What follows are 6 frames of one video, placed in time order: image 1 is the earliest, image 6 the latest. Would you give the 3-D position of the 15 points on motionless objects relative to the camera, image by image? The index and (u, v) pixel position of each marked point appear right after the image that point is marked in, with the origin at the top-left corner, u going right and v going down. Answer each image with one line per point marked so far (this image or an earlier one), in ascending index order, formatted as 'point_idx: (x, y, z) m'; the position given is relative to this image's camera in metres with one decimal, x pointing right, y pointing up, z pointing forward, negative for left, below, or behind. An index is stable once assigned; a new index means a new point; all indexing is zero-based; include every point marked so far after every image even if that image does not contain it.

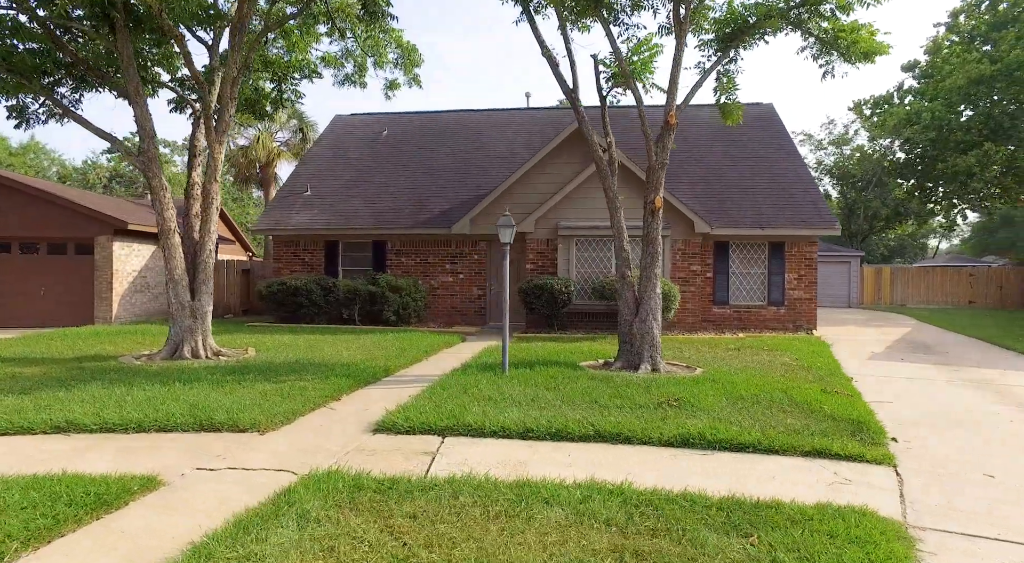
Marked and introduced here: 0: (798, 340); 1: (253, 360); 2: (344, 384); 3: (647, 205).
0: (+5.7, -1.1, +12.7) m
1: (-3.6, -1.1, +9.0) m
2: (-2.0, -1.2, +7.5) m
3: (+1.9, +1.0, +8.8) m
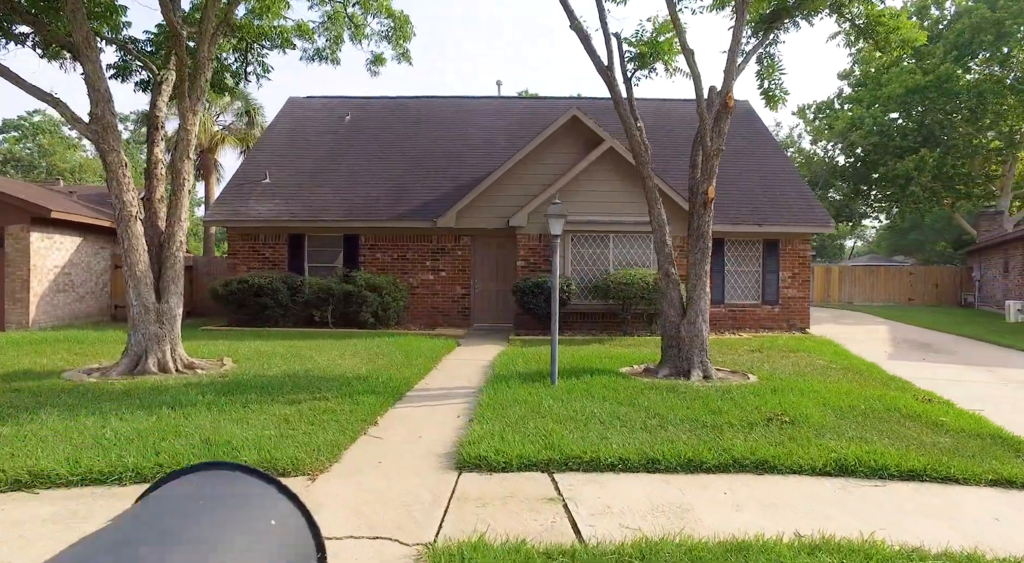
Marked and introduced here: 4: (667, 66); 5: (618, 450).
0: (+5.6, -1.1, +12.2) m
1: (-3.2, -1.1, +7.5) m
2: (-1.4, -1.2, +6.2) m
3: (+2.3, +1.1, +7.9) m
4: (+2.4, +3.4, +10.0) m
5: (+0.8, -1.2, +4.6) m
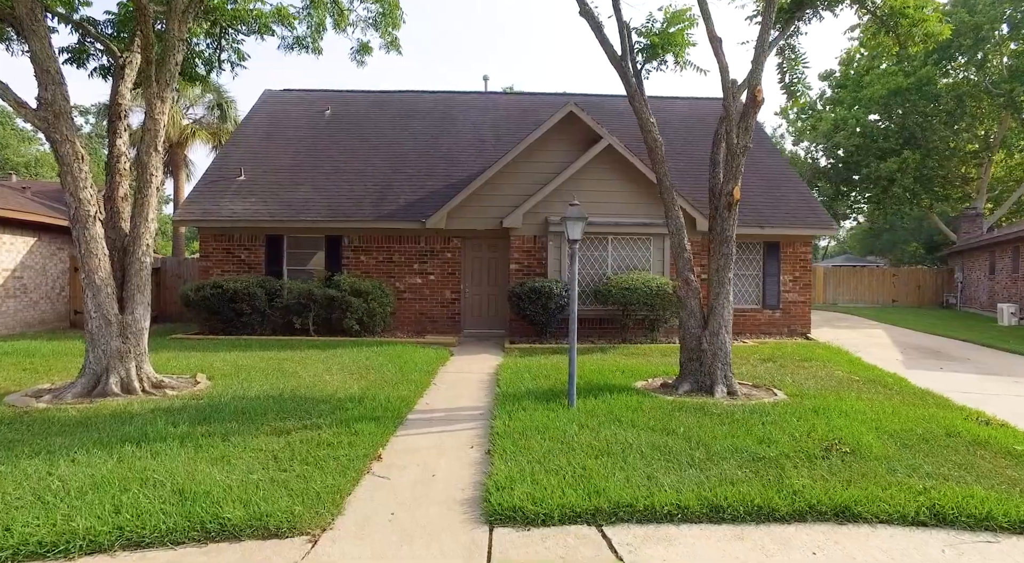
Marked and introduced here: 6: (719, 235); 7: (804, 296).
0: (+5.6, -1.2, +11.7) m
1: (-3.1, -1.2, +6.6) m
2: (-1.2, -1.3, +5.4) m
3: (+2.4, +1.0, +7.3) m
4: (+2.4, +3.3, +9.4) m
5: (+1.0, -1.3, +3.9) m
6: (+2.4, +0.5, +7.4) m
7: (+6.4, -0.3, +14.0) m
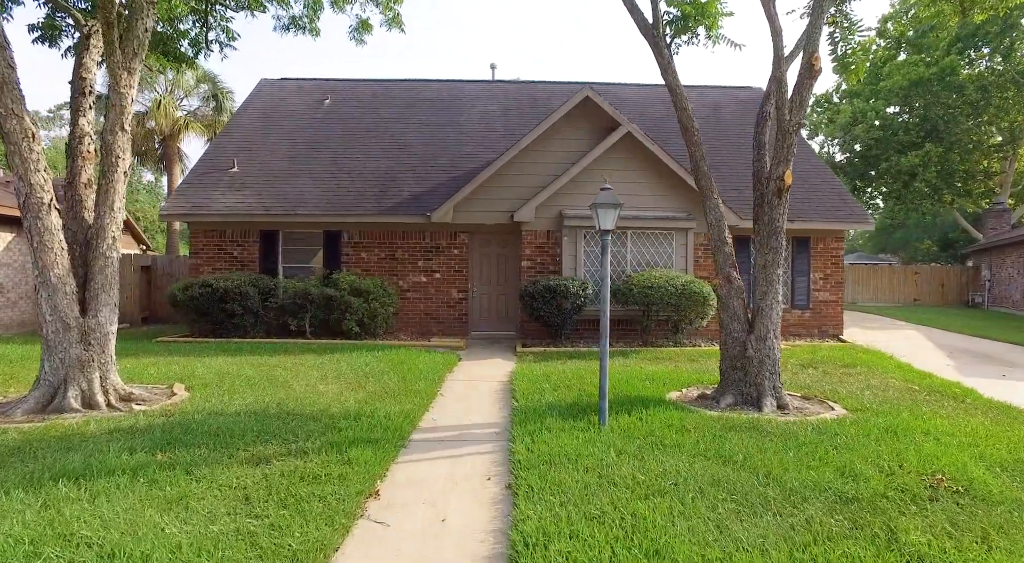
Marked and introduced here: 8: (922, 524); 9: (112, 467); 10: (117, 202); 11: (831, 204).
0: (+5.8, -1.1, +10.8) m
1: (-2.9, -1.2, +5.8) m
2: (-1.0, -1.3, +4.5) m
3: (+2.6, +1.0, +6.4) m
4: (+2.6, +3.3, +8.5) m
5: (+1.2, -1.3, +3.0) m
6: (+2.6, +0.6, +6.4) m
7: (+6.6, -0.3, +13.0) m
8: (+2.1, -1.3, +3.3) m
9: (-2.5, -1.2, +4.0) m
10: (-3.8, +0.8, +6.1) m
11: (+6.5, +1.6, +13.0) m
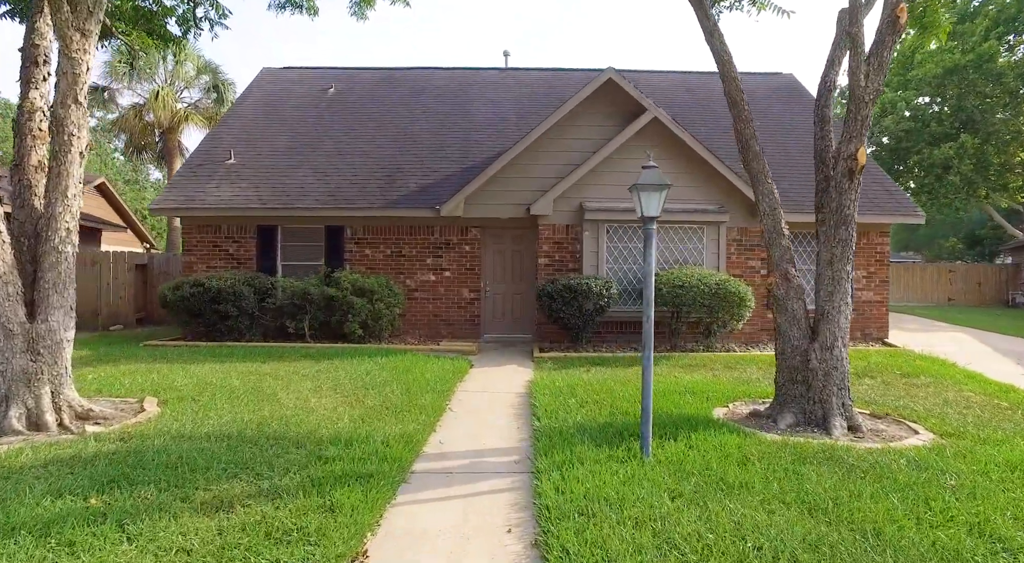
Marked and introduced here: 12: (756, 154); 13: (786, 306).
0: (+6.0, -1.1, +9.7) m
1: (-2.7, -1.2, +4.9) m
2: (-0.9, -1.3, +3.6) m
3: (+2.8, +1.0, +5.4) m
4: (+2.9, +3.3, +7.5) m
5: (+1.3, -1.3, +2.1) m
6: (+2.7, +0.6, +5.4) m
7: (+6.9, -0.2, +12.0) m
8: (+2.2, -1.3, +2.3) m
9: (-2.4, -1.2, +3.1) m
10: (-3.6, +0.8, +5.2) m
11: (+6.8, +1.6, +12.0) m
12: (+2.3, +1.2, +6.0) m
13: (+2.4, -0.2, +5.7) m
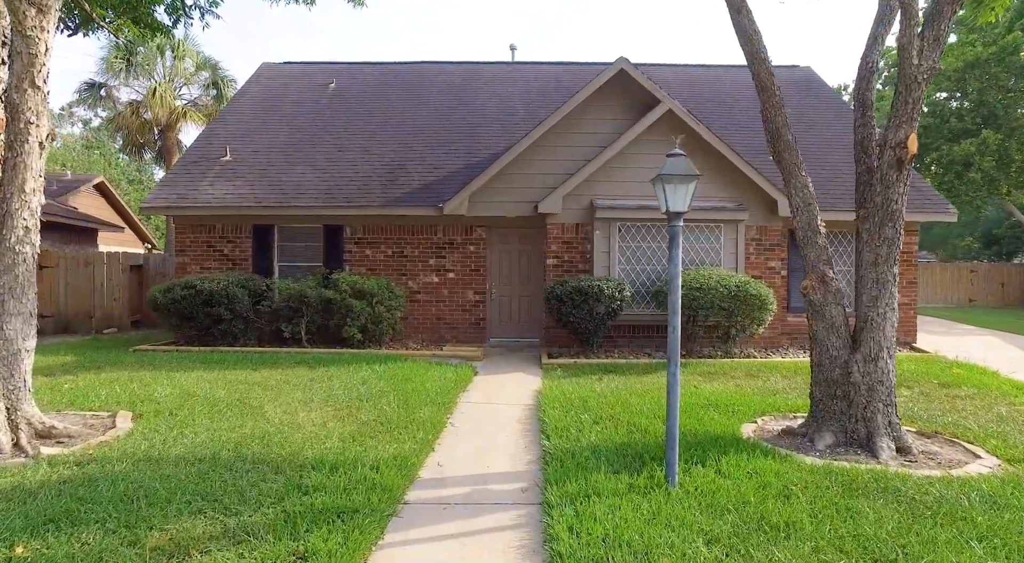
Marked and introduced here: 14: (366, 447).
0: (+6.1, -1.1, +9.1) m
1: (-2.7, -1.2, +4.3) m
2: (-0.8, -1.3, +3.0) m
3: (+2.8, +1.0, +4.8) m
4: (+2.9, +3.3, +6.9) m
5: (+1.3, -1.3, +1.5) m
6: (+2.8, +0.5, +4.9) m
7: (+7.1, -0.3, +11.3) m
8: (+2.2, -1.3, +1.7) m
9: (-2.3, -1.2, +2.6) m
10: (-3.6, +0.7, +4.7) m
11: (+6.9, +1.6, +11.3) m
12: (+2.3, +1.2, +5.4) m
13: (+2.5, -0.2, +5.1) m
14: (-1.1, -1.2, +4.7) m
